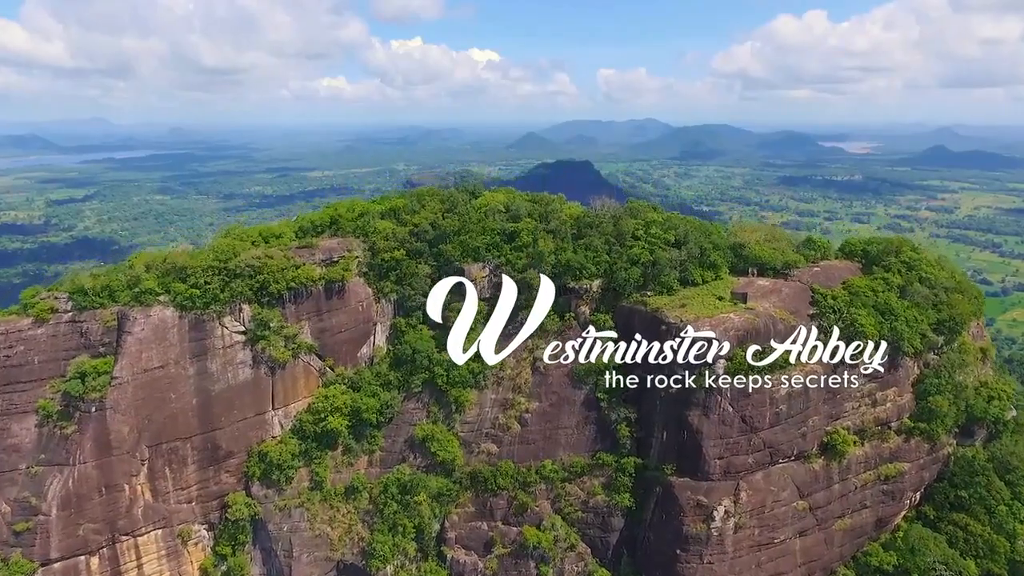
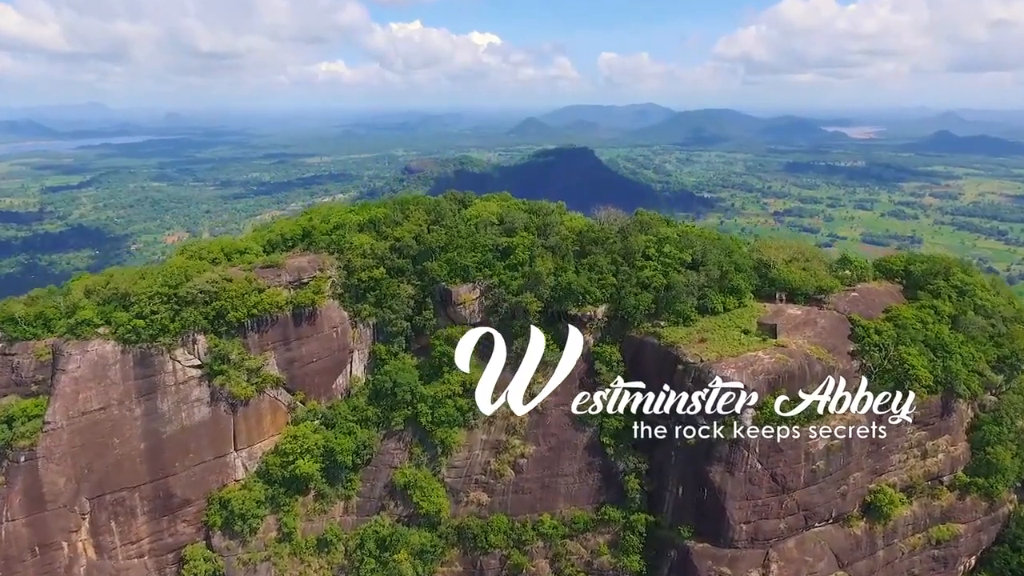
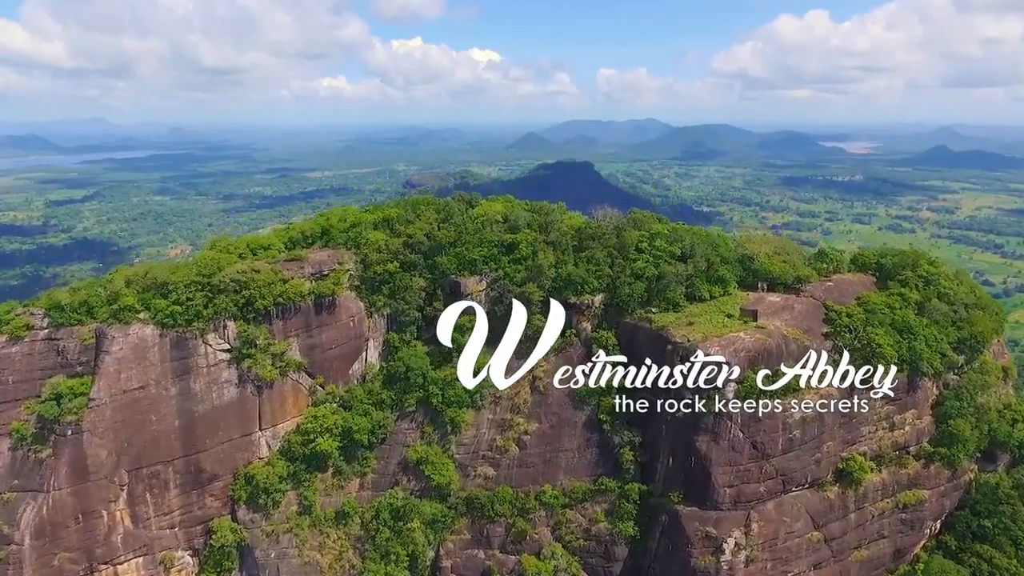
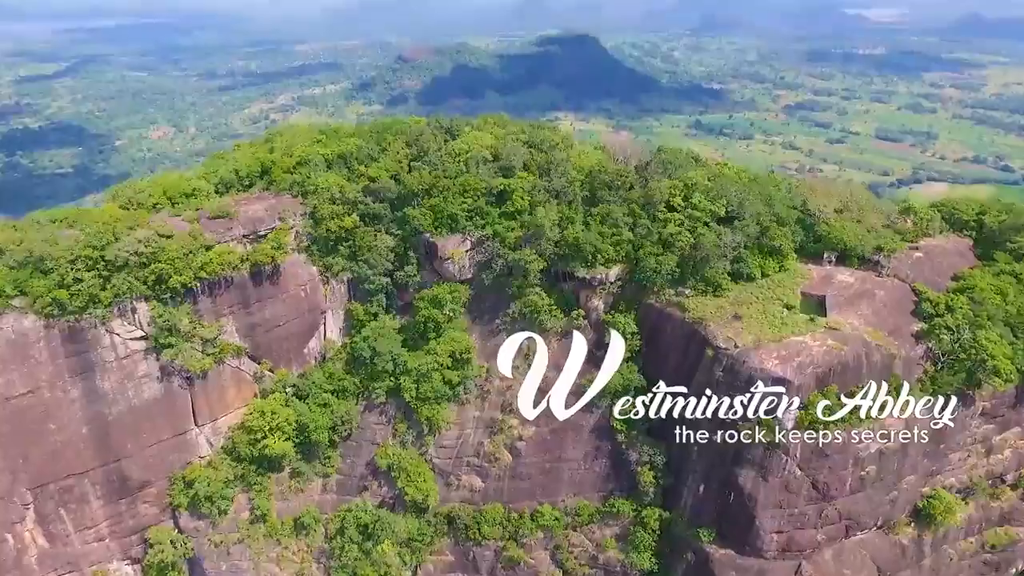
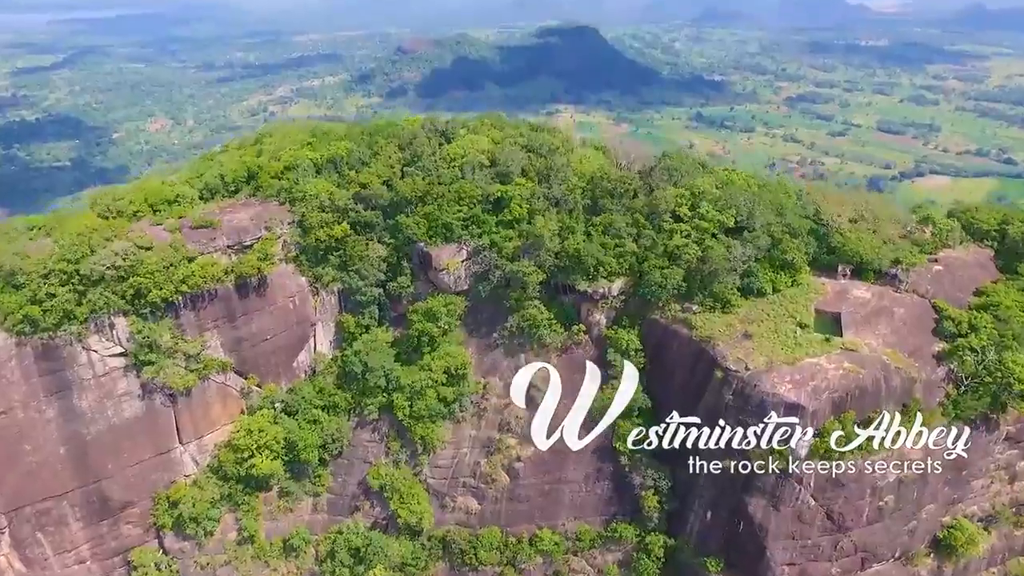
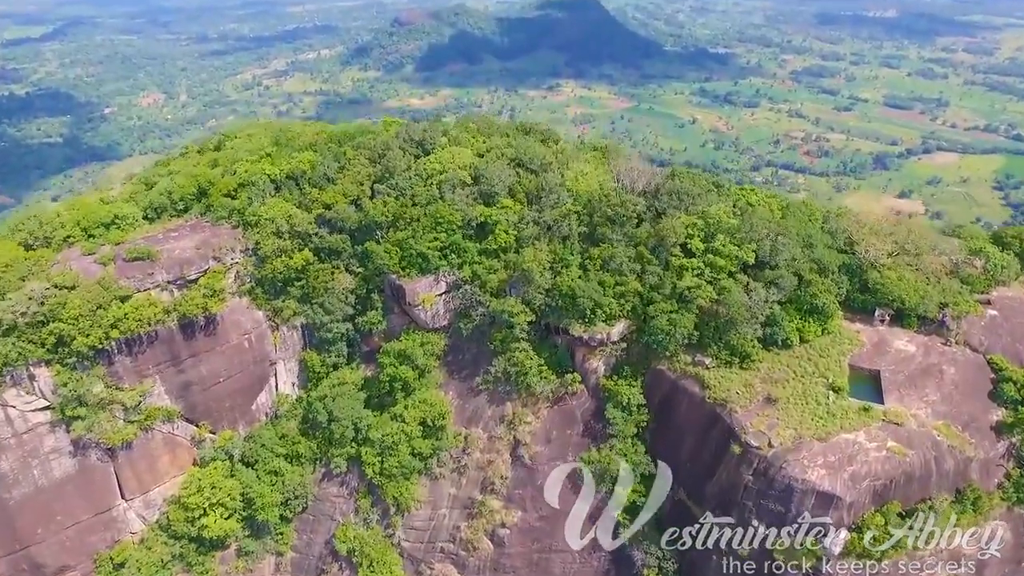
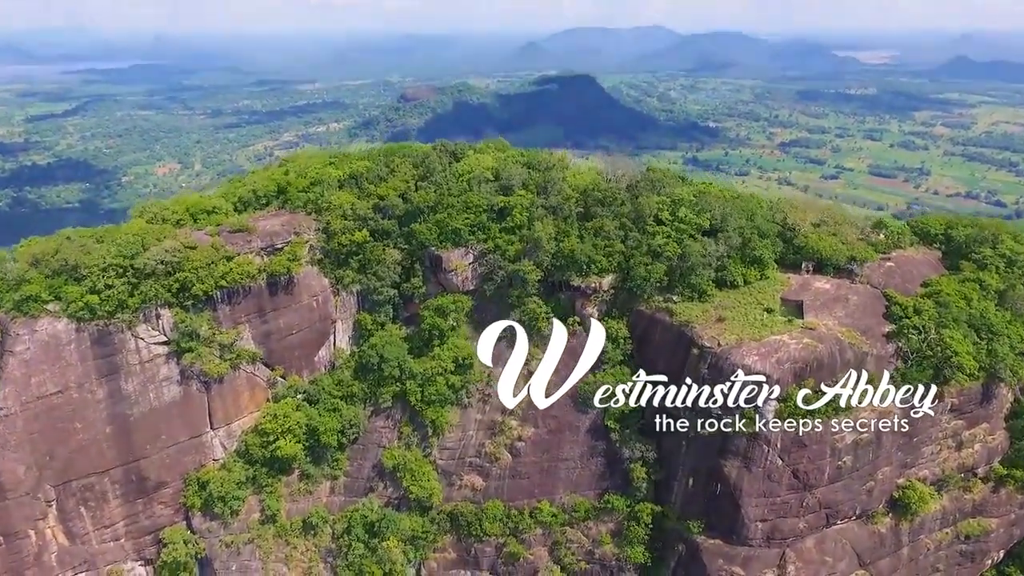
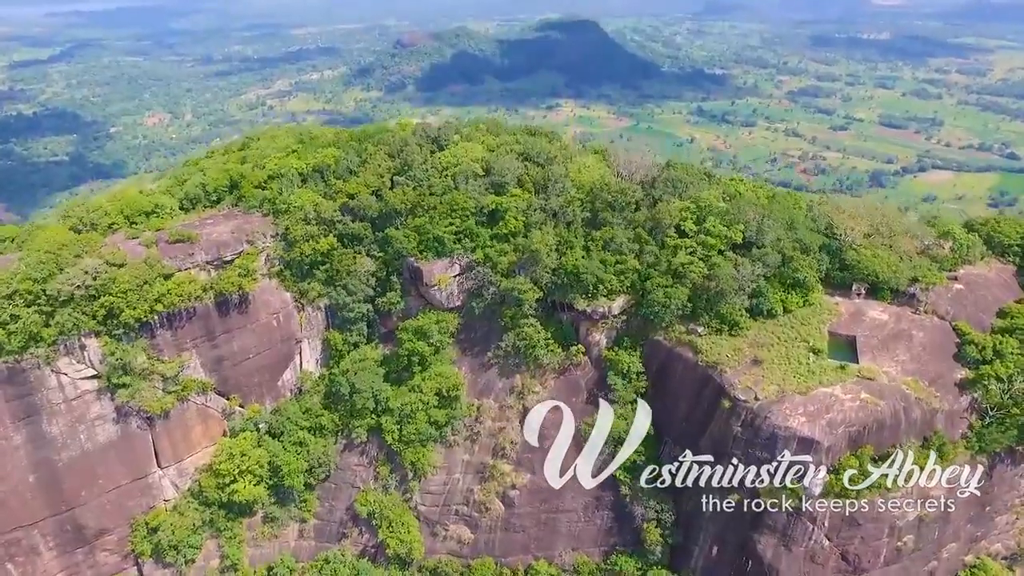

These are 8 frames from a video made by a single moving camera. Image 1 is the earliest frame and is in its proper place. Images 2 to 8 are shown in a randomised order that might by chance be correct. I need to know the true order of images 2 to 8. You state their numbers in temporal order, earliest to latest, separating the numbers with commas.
3, 2, 7, 4, 5, 8, 6
